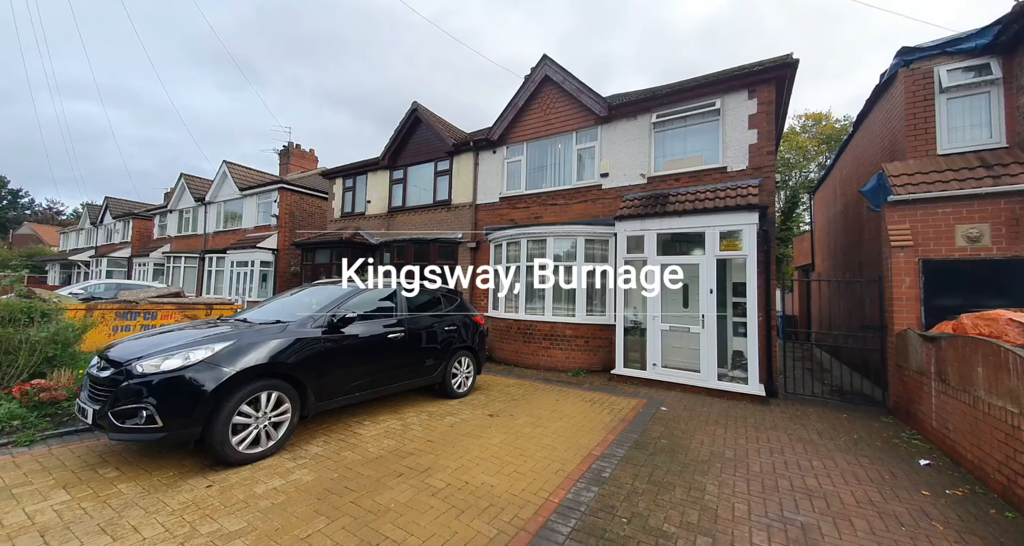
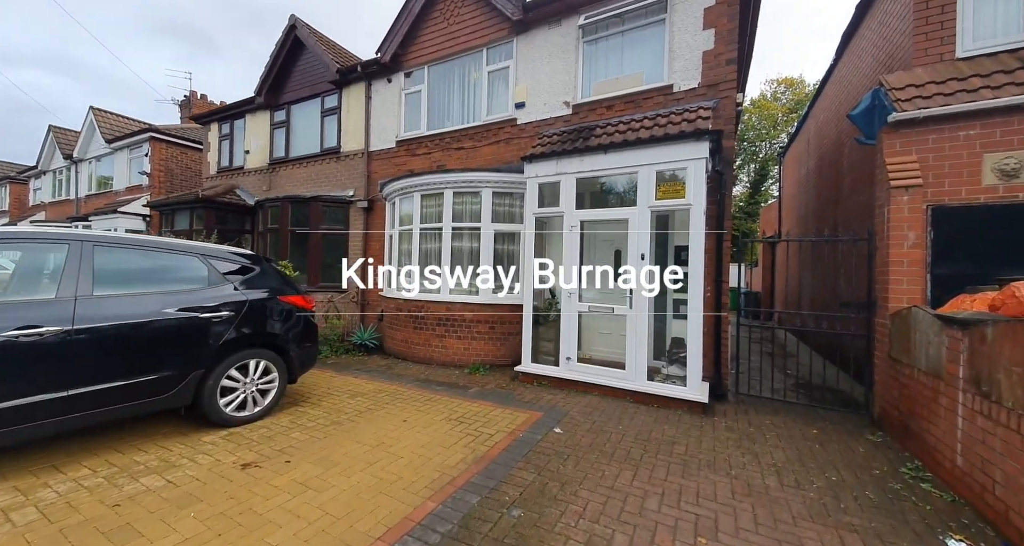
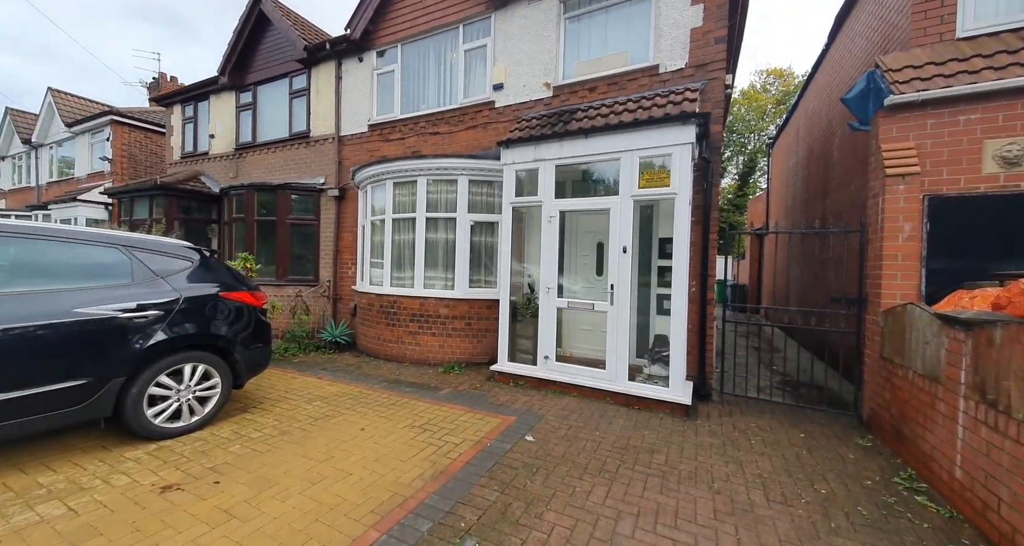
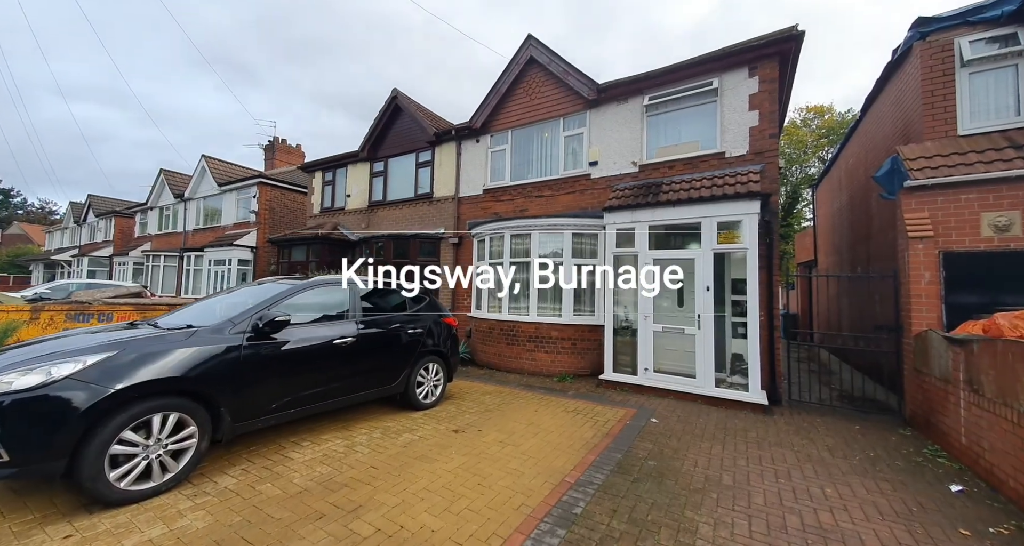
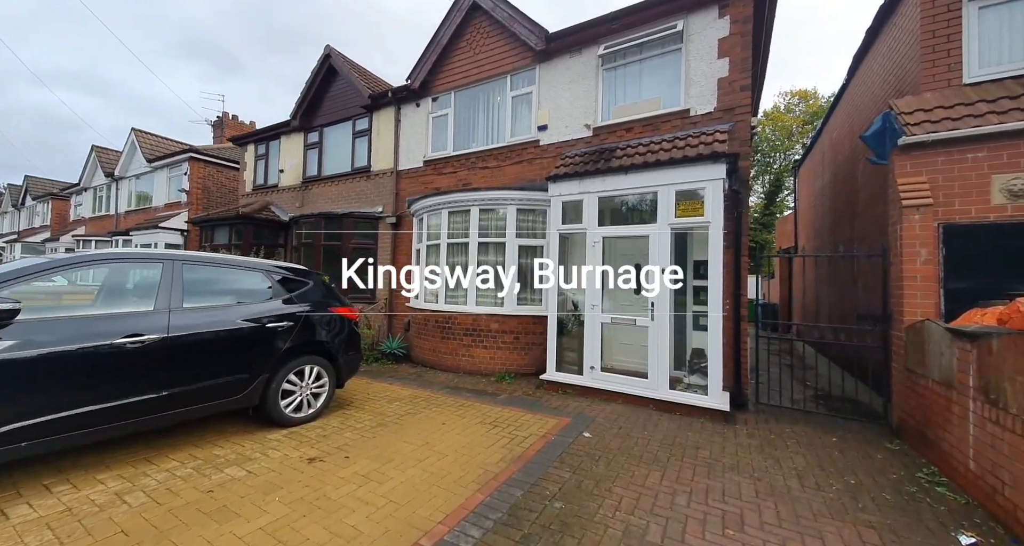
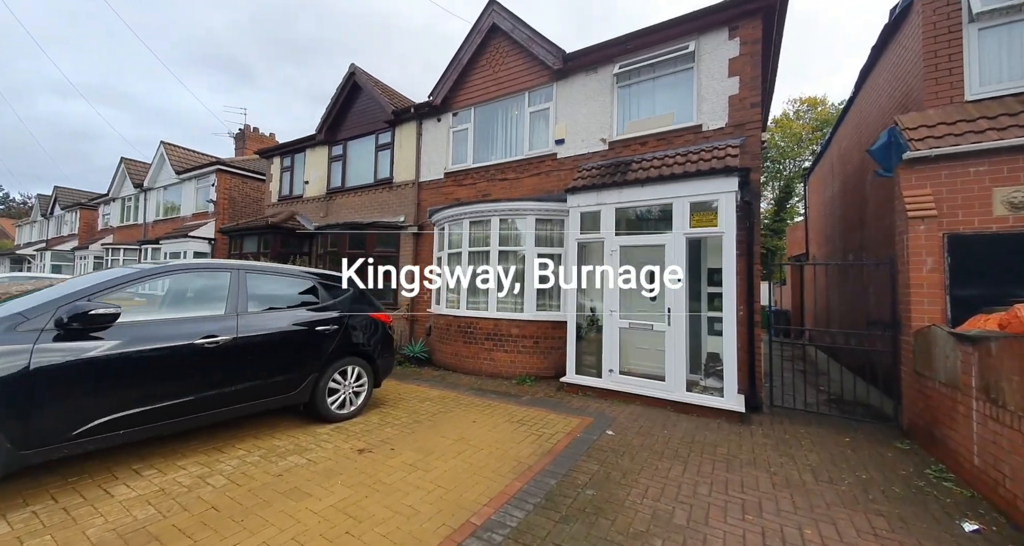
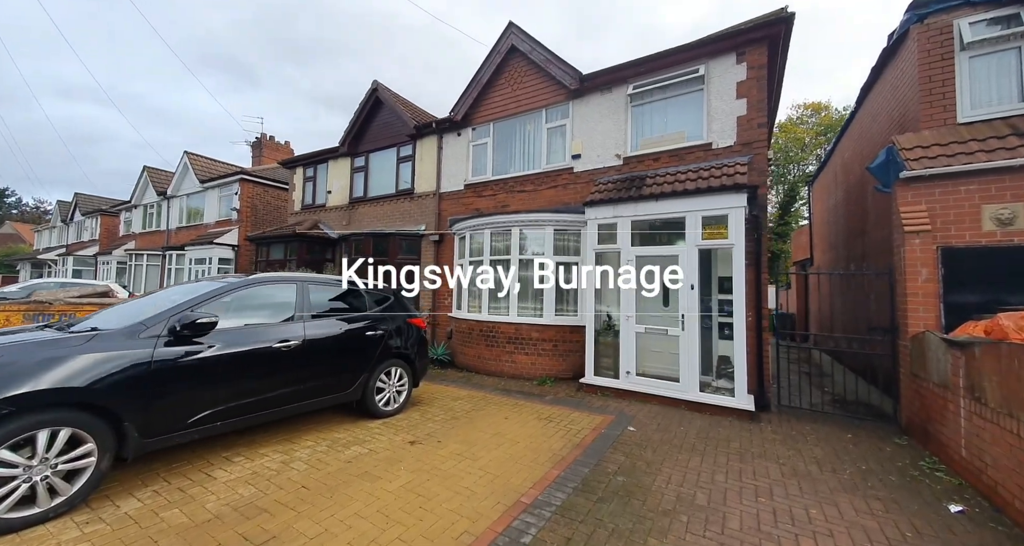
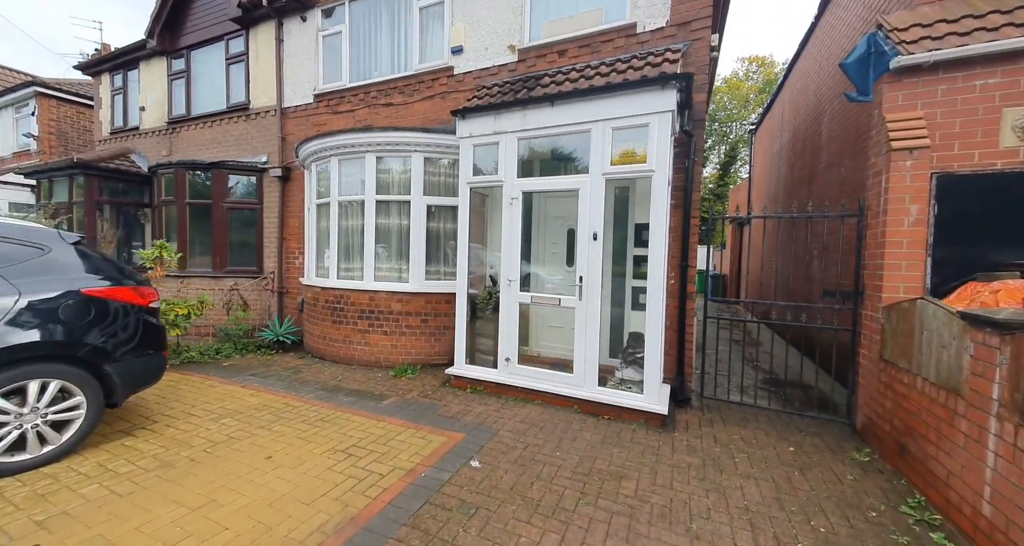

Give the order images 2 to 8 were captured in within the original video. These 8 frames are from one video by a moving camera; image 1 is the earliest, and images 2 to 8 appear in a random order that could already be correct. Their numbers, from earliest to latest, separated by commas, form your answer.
4, 7, 6, 5, 2, 3, 8
